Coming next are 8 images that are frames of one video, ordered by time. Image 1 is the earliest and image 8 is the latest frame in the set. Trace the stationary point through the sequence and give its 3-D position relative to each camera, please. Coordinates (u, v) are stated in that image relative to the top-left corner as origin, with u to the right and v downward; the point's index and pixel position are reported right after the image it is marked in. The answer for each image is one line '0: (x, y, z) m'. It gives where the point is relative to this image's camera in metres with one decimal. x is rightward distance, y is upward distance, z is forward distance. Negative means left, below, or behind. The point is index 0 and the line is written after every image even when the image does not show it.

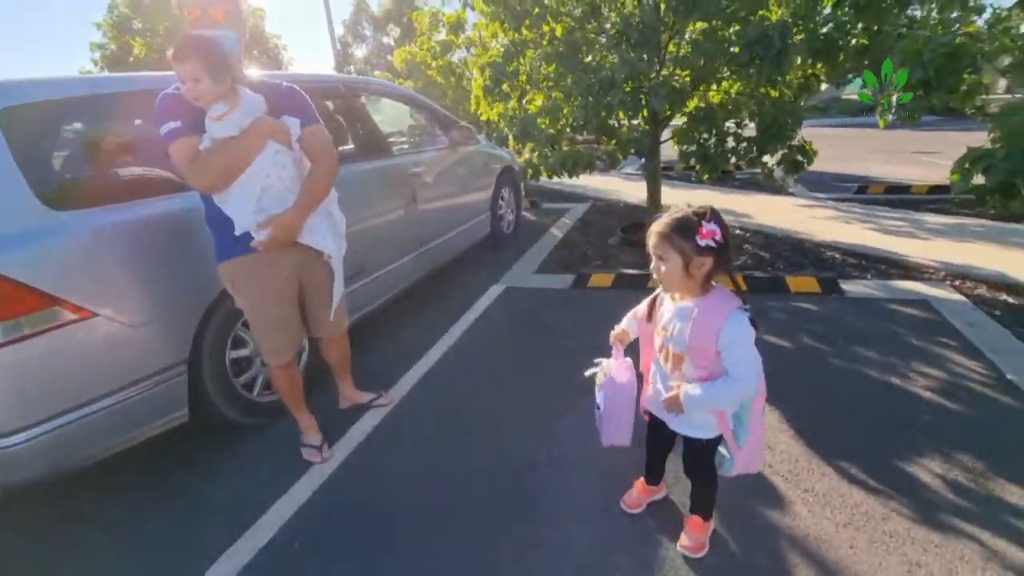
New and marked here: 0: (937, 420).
0: (+2.5, -0.8, +2.9) m
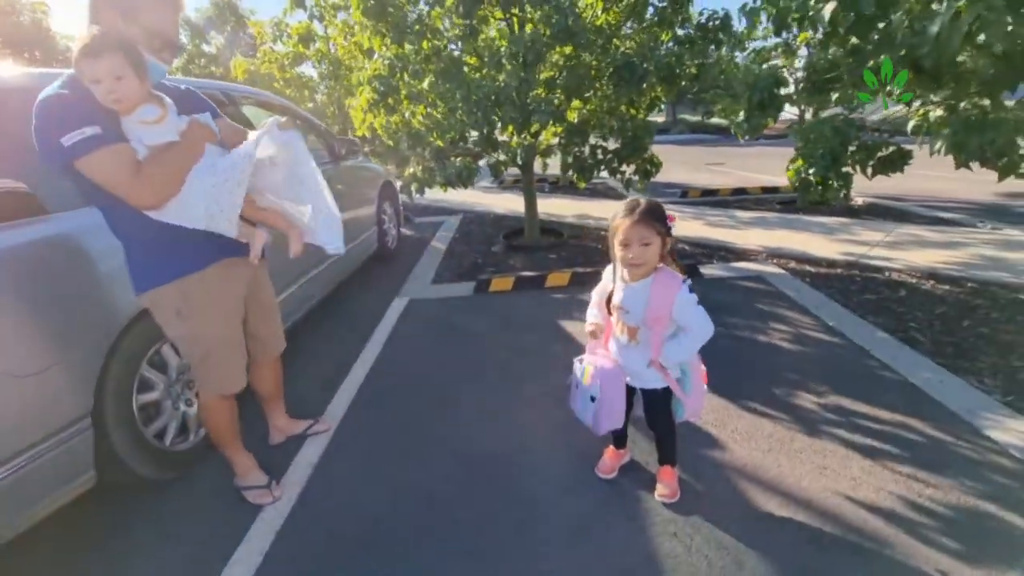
0: (+2.1, -0.5, +3.7) m
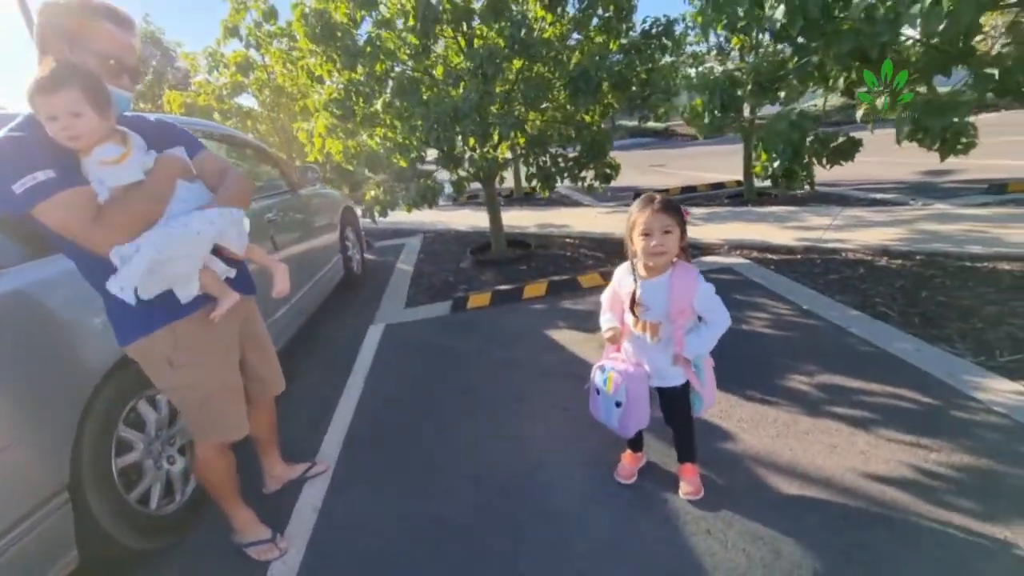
0: (+2.1, -0.4, +3.9) m
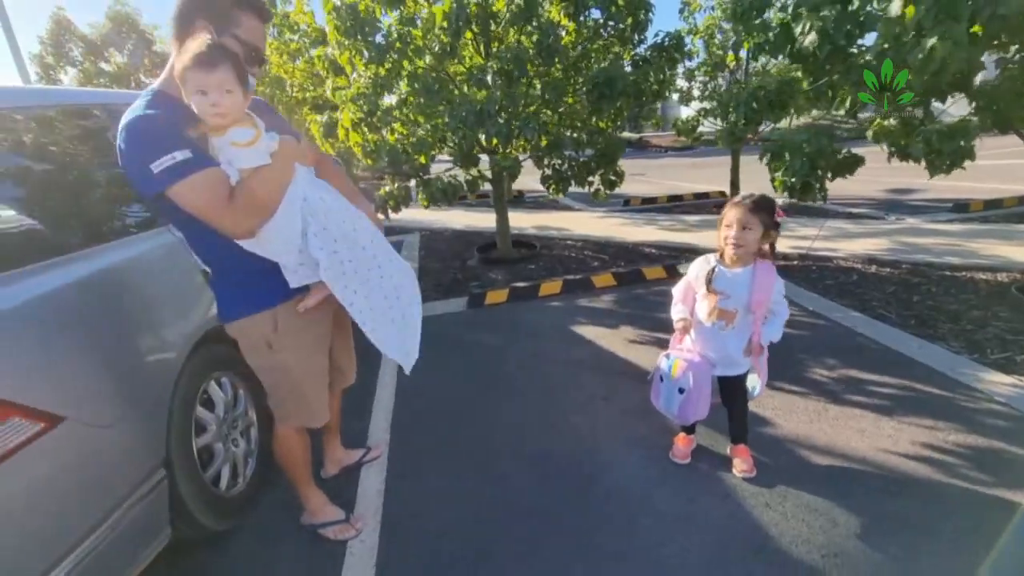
0: (+2.4, -0.5, +4.2) m
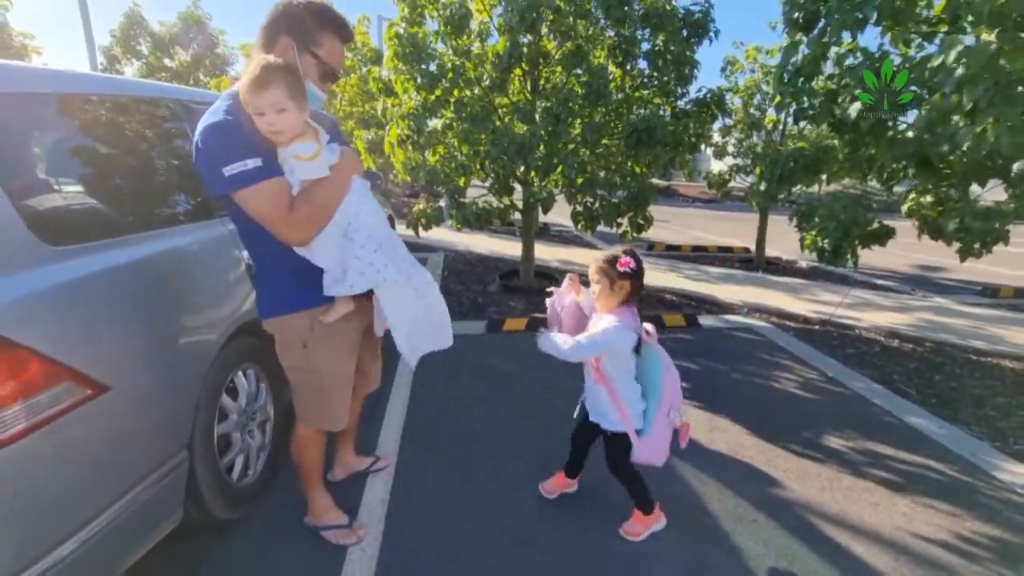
0: (+2.5, -1.0, +4.1) m
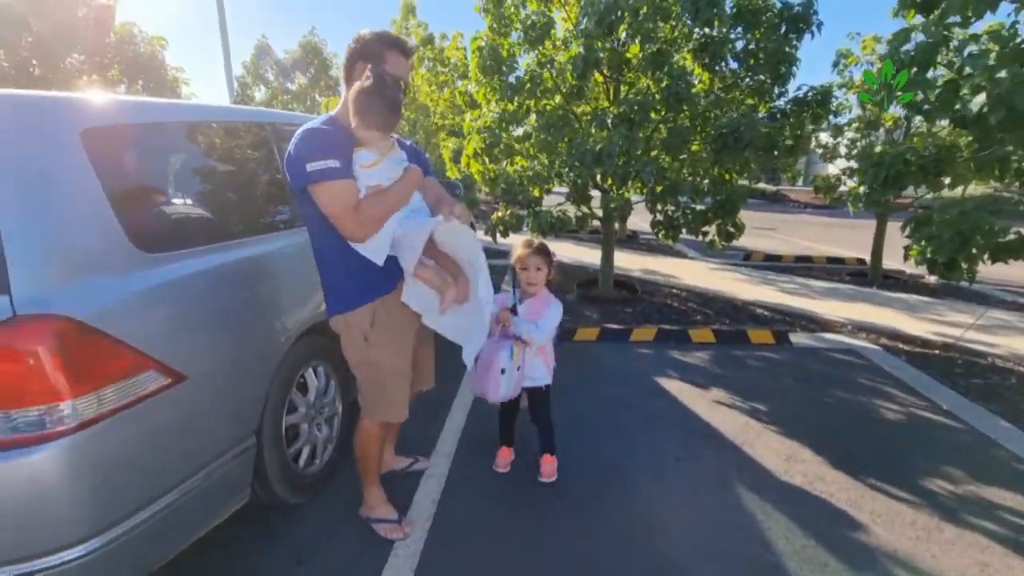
0: (+2.9, -1.1, +3.6) m
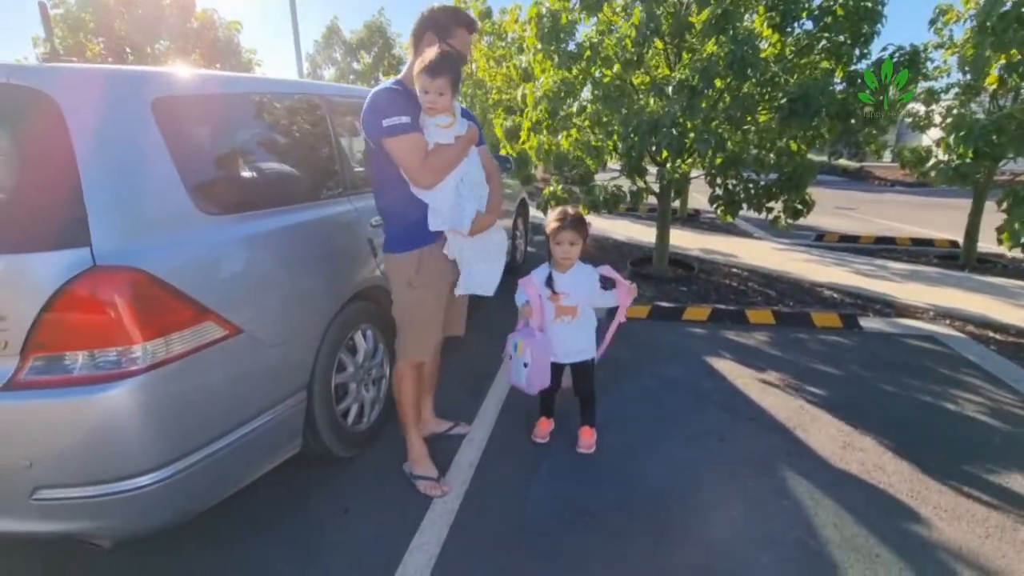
0: (+3.2, -1.0, +3.3) m
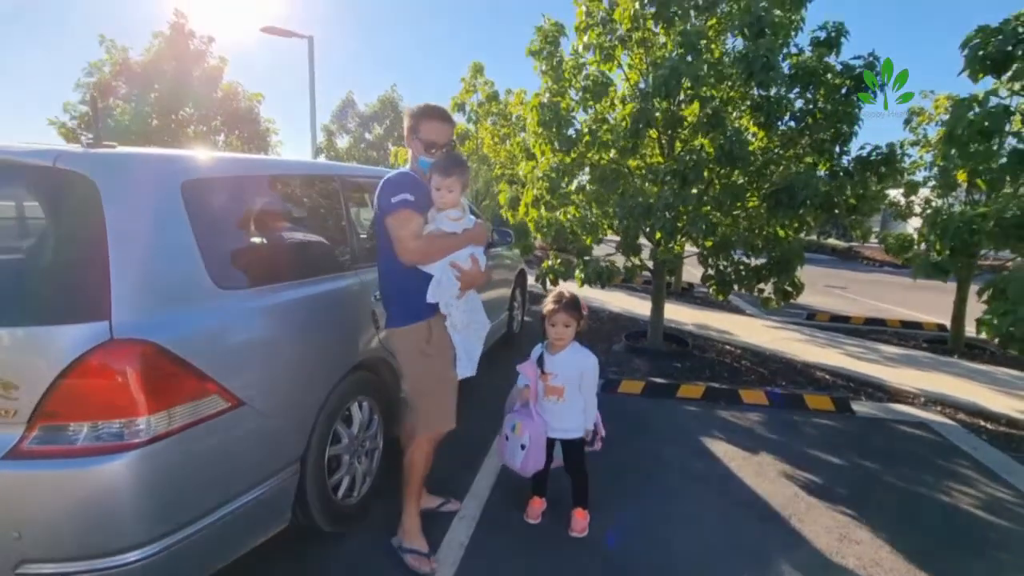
0: (+3.2, -1.6, +3.3) m
